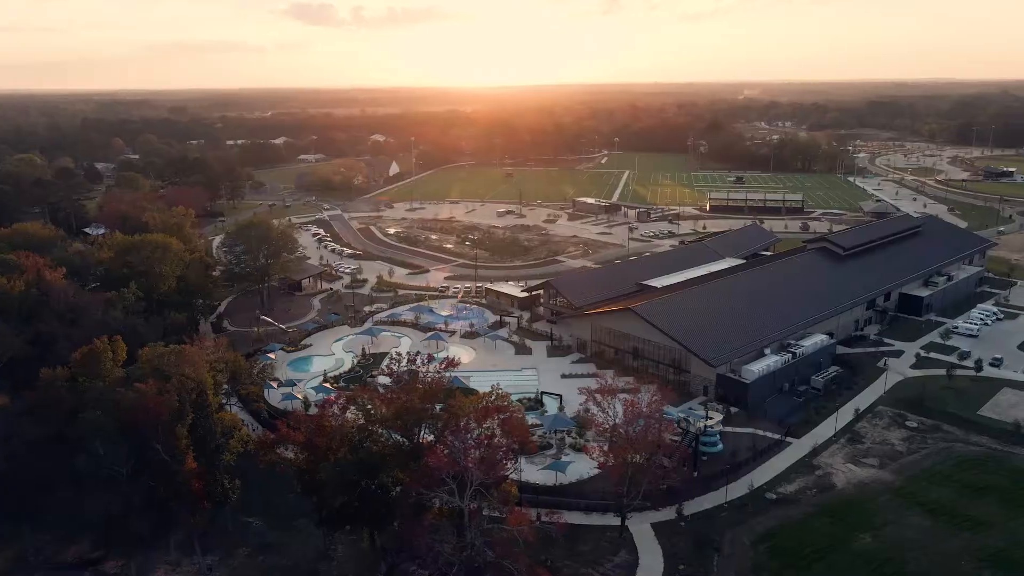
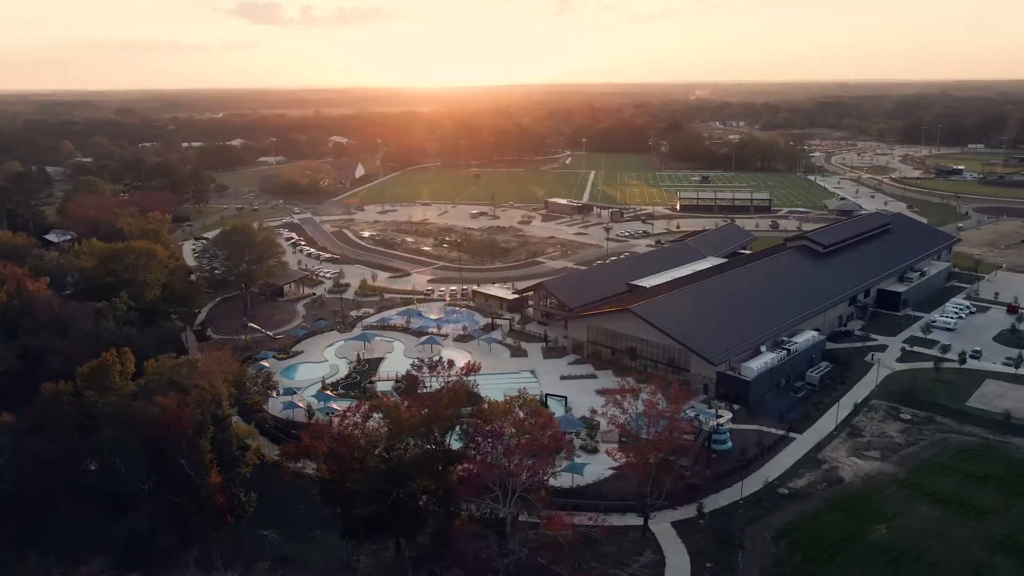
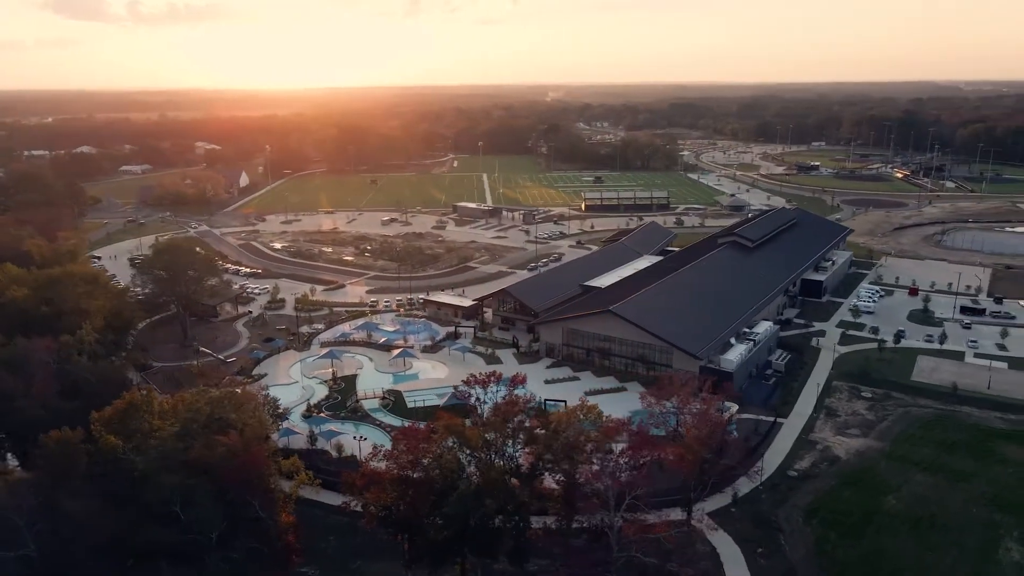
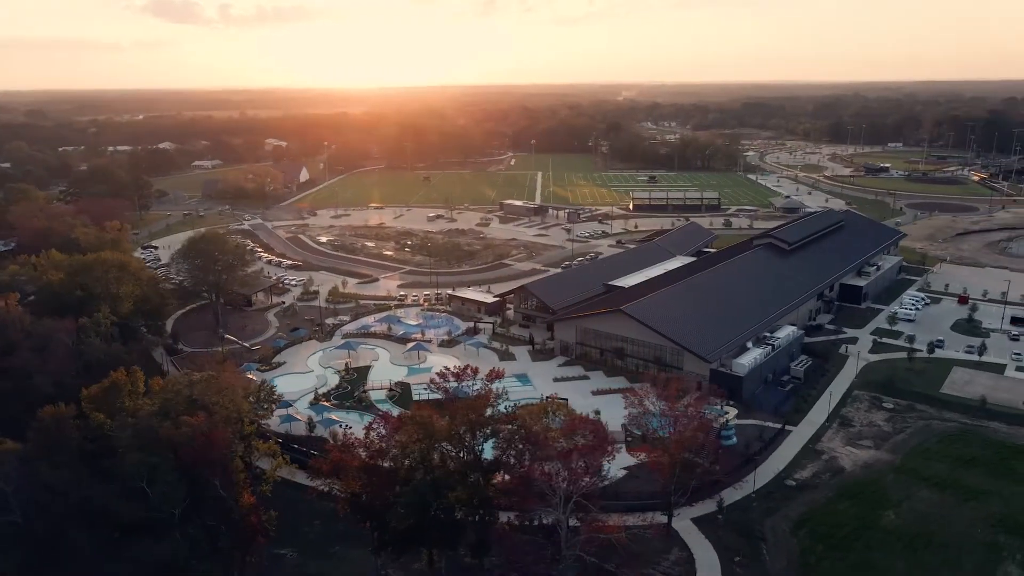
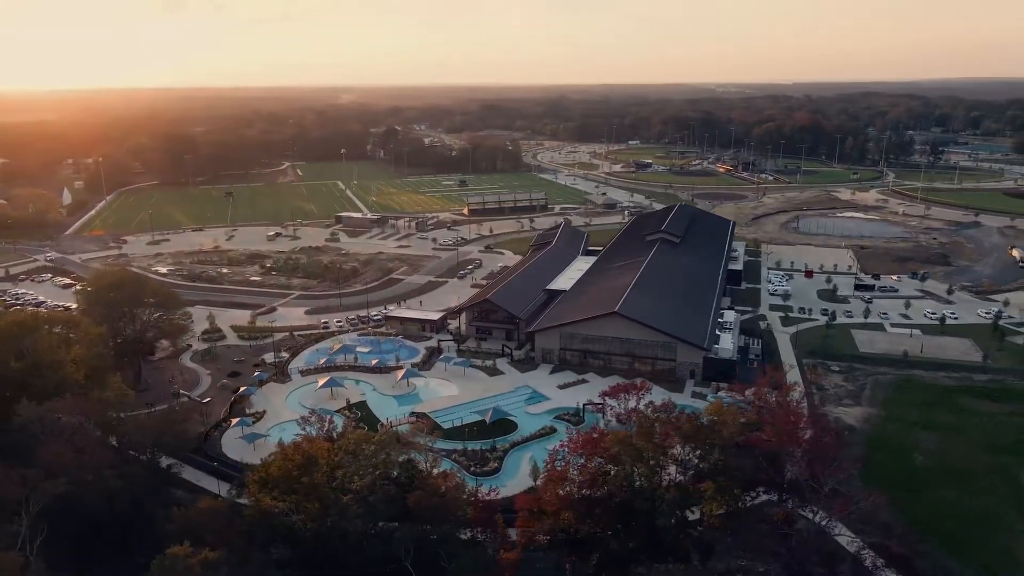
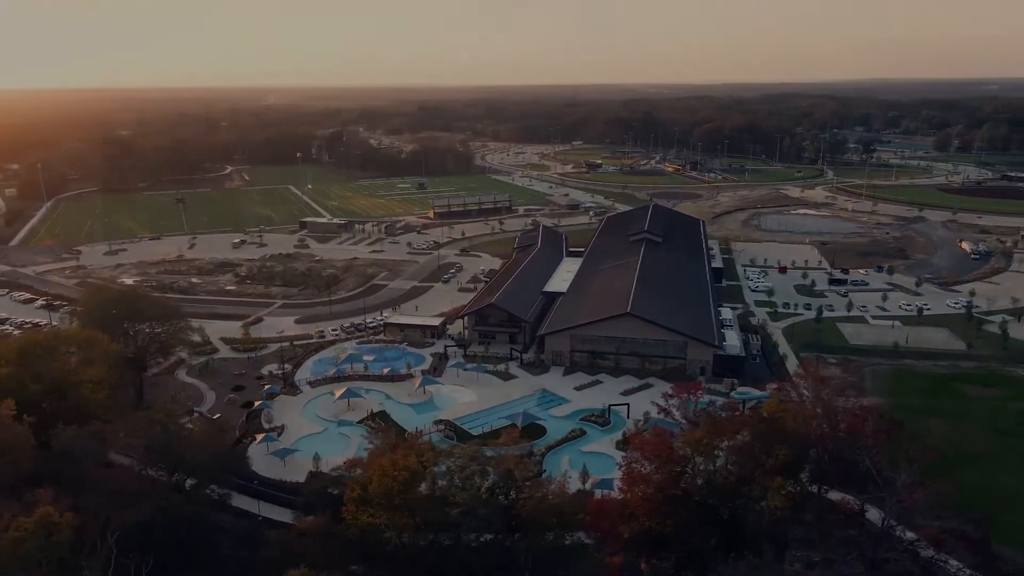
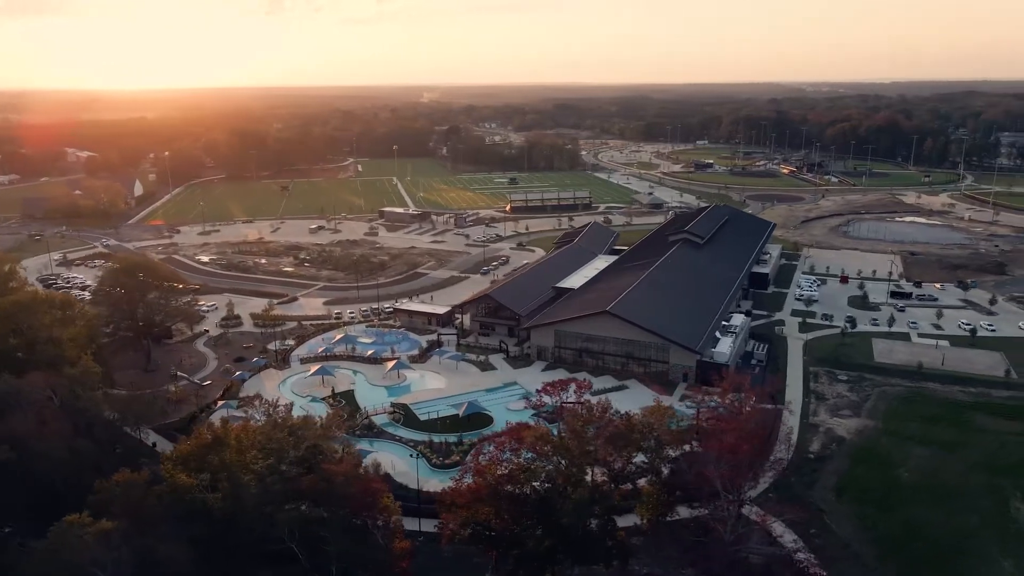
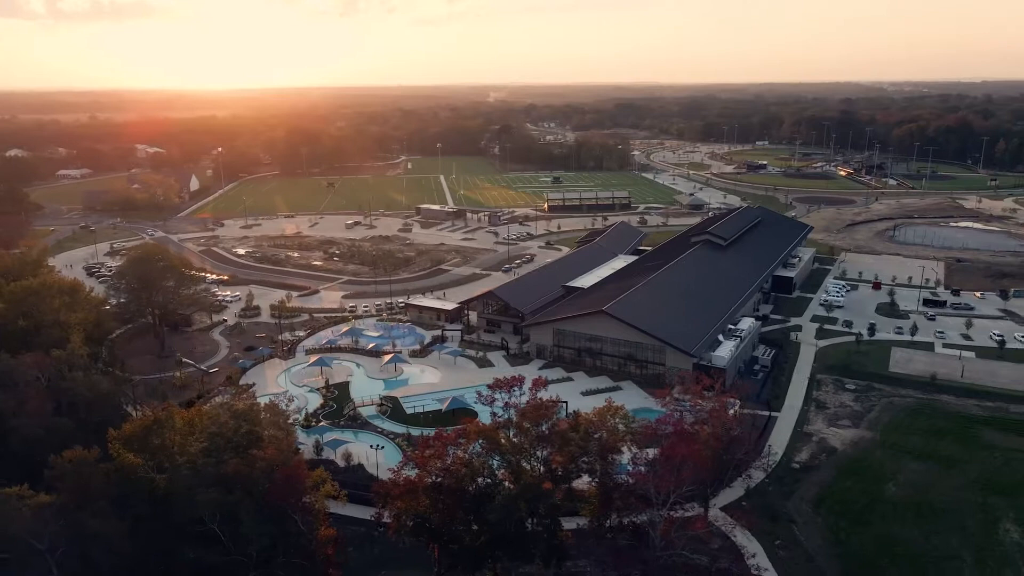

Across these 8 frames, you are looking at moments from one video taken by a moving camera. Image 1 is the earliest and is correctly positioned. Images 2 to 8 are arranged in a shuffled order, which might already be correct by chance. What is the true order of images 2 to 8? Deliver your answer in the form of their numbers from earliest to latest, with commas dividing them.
2, 4, 3, 8, 7, 5, 6
